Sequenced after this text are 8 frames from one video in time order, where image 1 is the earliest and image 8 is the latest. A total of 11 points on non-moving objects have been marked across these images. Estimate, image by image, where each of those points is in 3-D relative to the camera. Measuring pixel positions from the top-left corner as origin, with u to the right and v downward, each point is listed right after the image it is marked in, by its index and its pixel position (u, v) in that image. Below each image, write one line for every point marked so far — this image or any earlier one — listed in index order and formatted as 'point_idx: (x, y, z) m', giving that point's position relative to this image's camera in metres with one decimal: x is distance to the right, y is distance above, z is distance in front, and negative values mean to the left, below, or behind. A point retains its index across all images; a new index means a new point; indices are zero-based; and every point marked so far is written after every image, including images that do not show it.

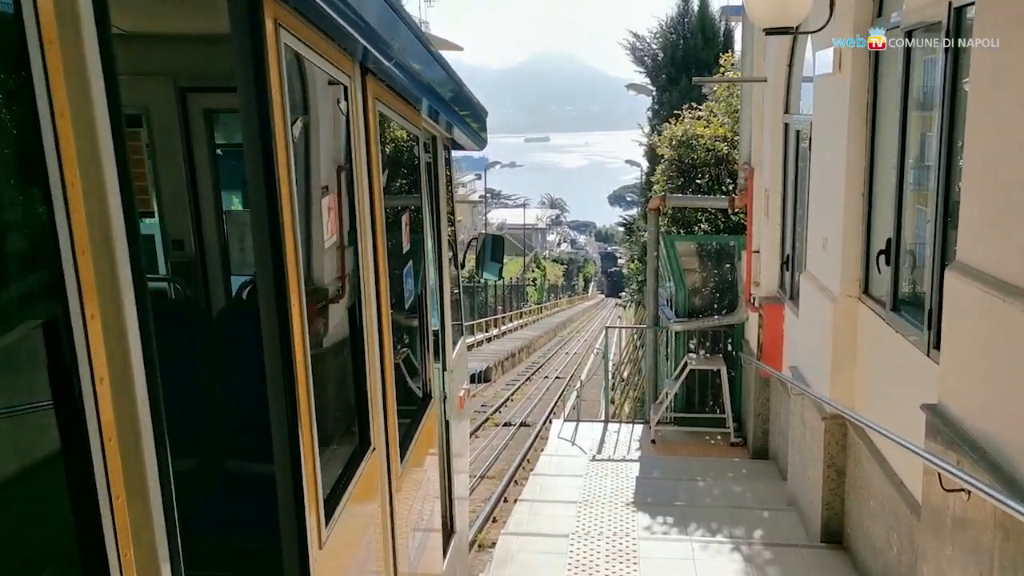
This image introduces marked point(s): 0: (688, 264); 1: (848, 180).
0: (+1.9, +0.3, +9.3) m
1: (+2.0, +0.6, +5.2) m
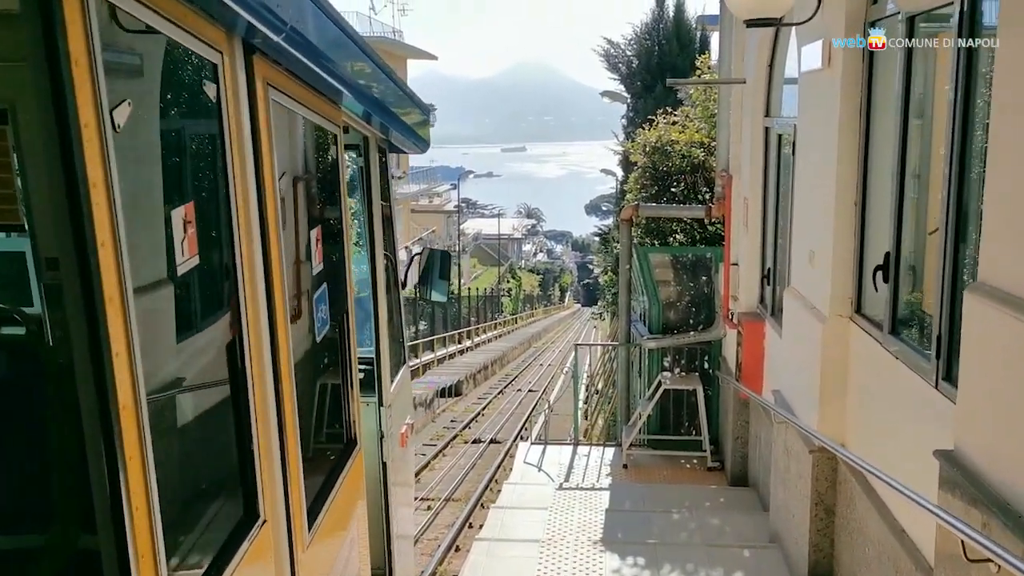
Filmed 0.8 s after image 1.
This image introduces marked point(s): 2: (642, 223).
0: (+1.5, +0.1, +8.8) m
1: (+1.7, +0.5, +4.7) m
2: (+1.5, +0.8, +10.3) m
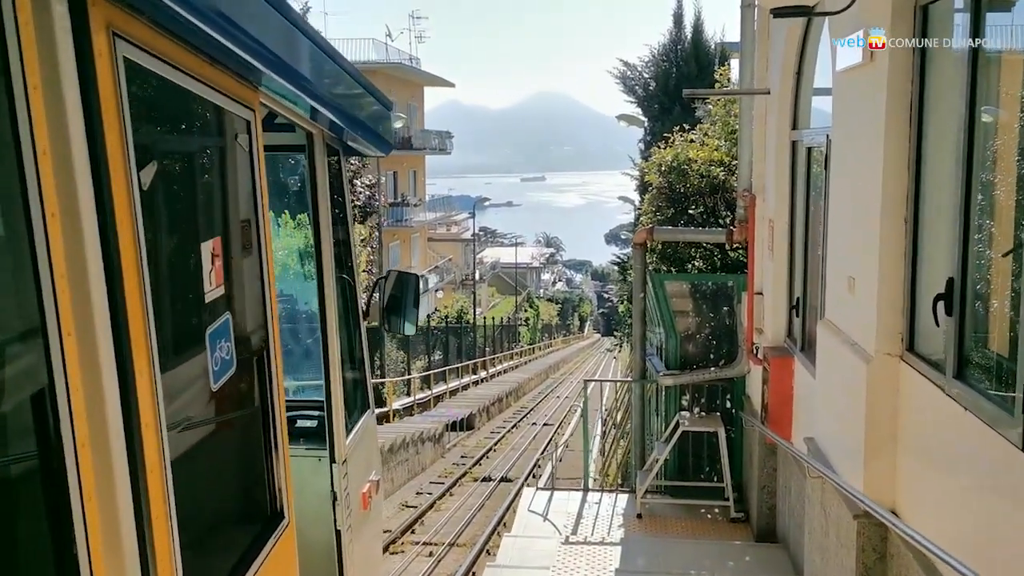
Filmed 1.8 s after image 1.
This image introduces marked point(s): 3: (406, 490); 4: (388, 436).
0: (+1.5, -0.2, +8.1) m
1: (+1.7, +0.4, +4.0) m
2: (+1.6, +0.4, +9.6) m
3: (-1.8, -3.3, +14.6) m
4: (-2.0, -2.4, +14.4) m
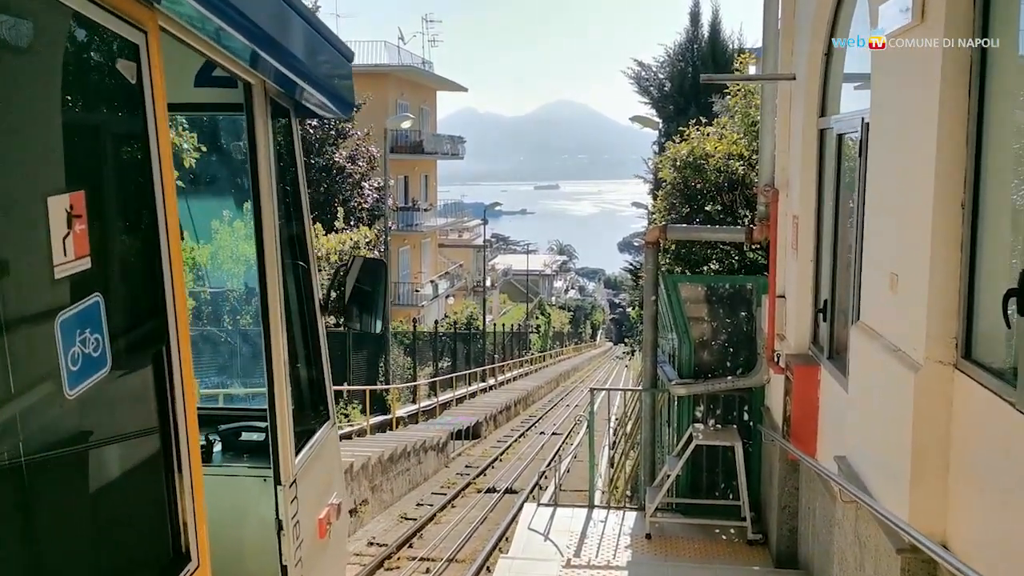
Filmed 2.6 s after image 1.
0: (+1.6, -0.2, +7.5) m
1: (+1.6, +0.4, +3.4) m
2: (+1.6, +0.4, +9.0) m
3: (-1.7, -3.4, +14.0) m
4: (-1.9, -2.4, +13.8) m
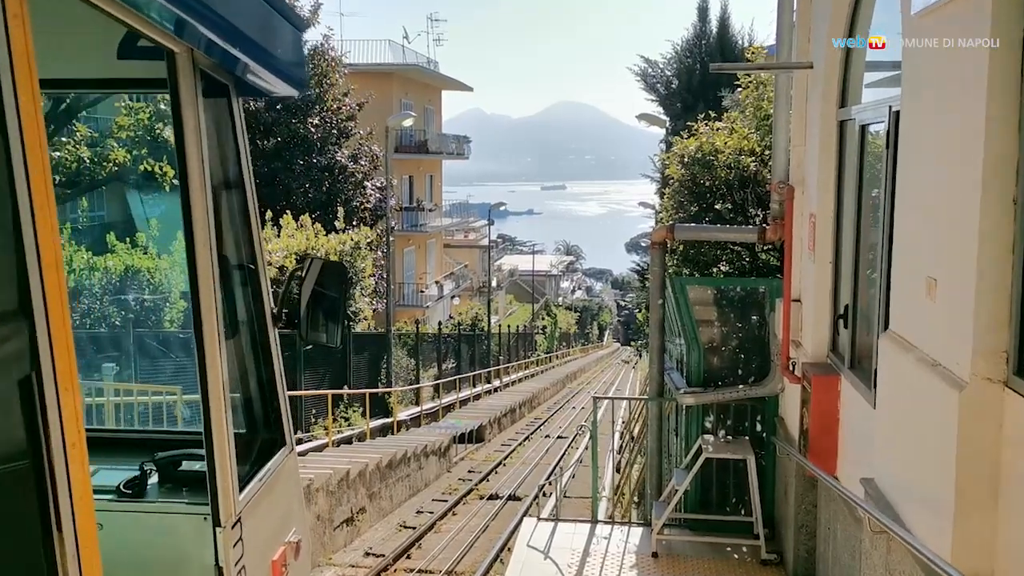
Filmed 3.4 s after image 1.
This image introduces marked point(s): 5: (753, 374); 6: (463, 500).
0: (+1.5, -0.2, +7.1) m
1: (+1.6, +0.4, +3.0) m
2: (+1.6, +0.4, +8.6) m
3: (-1.6, -3.4, +13.6) m
4: (-1.9, -2.5, +13.4) m
5: (+1.9, -0.7, +7.1) m
6: (-0.8, -3.5, +14.5) m
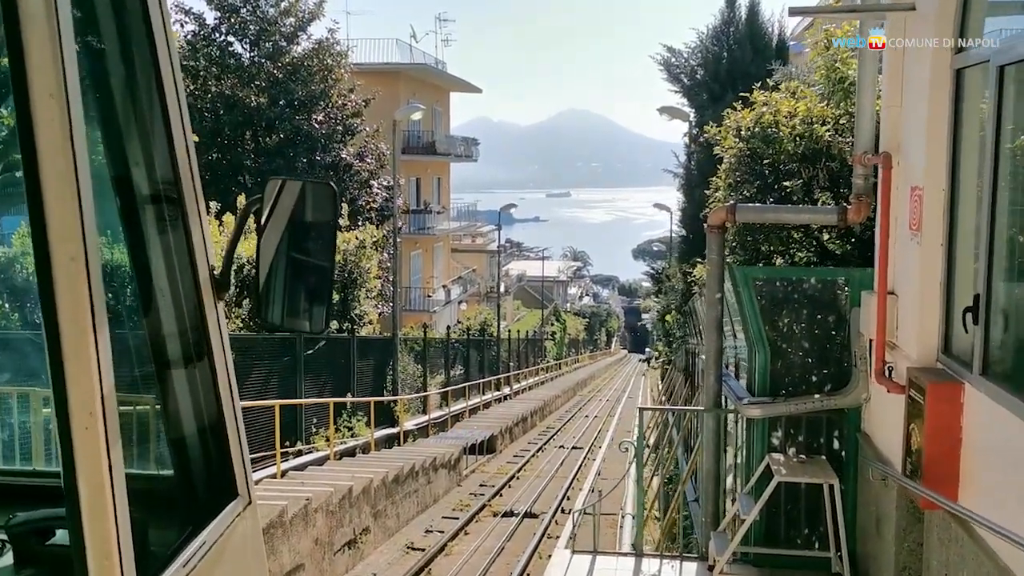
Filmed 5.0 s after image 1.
0: (+1.8, -0.2, +6.0) m
1: (+1.8, +0.5, +1.9) m
2: (+1.9, +0.4, +7.5) m
3: (-1.4, -3.4, +12.6) m
4: (-1.6, -2.5, +12.4) m
5: (+2.2, -0.6, +6.0) m
6: (-0.6, -3.5, +13.4) m
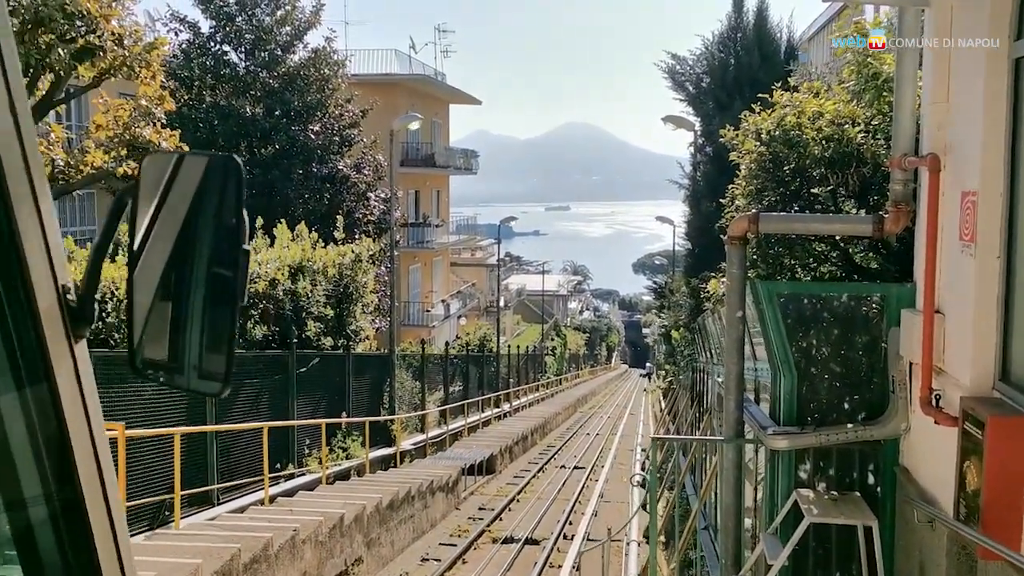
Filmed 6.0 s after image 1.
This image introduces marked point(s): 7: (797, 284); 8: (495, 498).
0: (+1.8, -0.3, +5.4) m
1: (+1.8, +0.4, +1.4) m
2: (+1.9, +0.3, +7.0) m
3: (-1.4, -3.6, +11.9) m
4: (-1.6, -2.7, +11.8) m
5: (+2.2, -0.7, +5.4) m
6: (-0.6, -3.7, +12.8) m
7: (+1.7, 0.0, +5.4) m
8: (-0.3, -3.8, +16.1) m
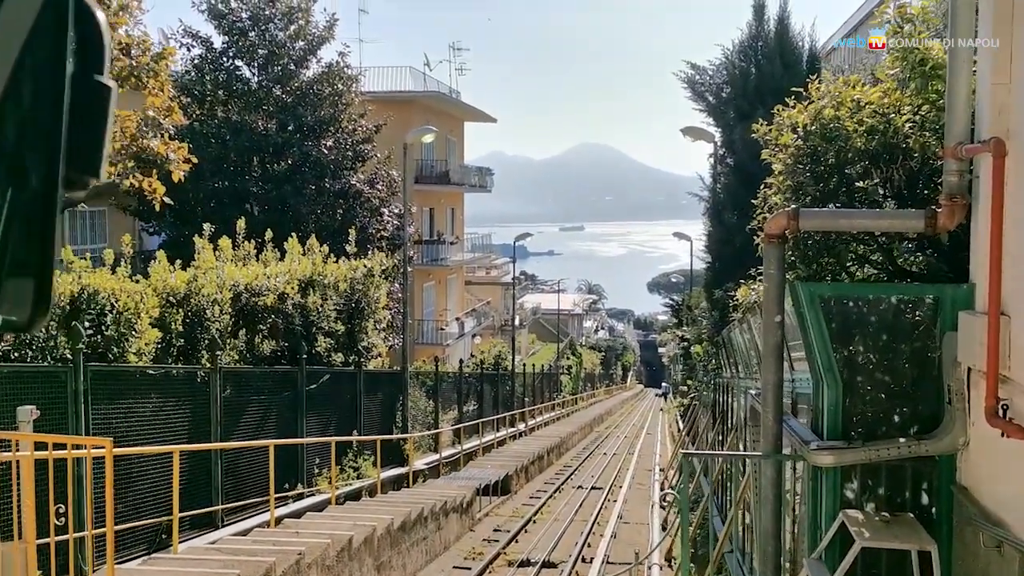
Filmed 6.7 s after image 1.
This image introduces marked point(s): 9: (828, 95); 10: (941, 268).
0: (+1.9, -0.3, +5.0) m
1: (+1.8, +0.5, +0.9) m
2: (+2.0, +0.2, +6.5) m
3: (-1.2, -3.8, +11.5) m
4: (-1.4, -2.8, +11.3) m
5: (+2.3, -0.8, +5.0) m
6: (-0.3, -3.9, +12.3) m
7: (+1.8, 0.0, +5.0) m
8: (0.0, -4.1, +15.6) m
9: (+2.5, +1.5, +7.3) m
10: (+2.9, +0.1, +6.0) m
